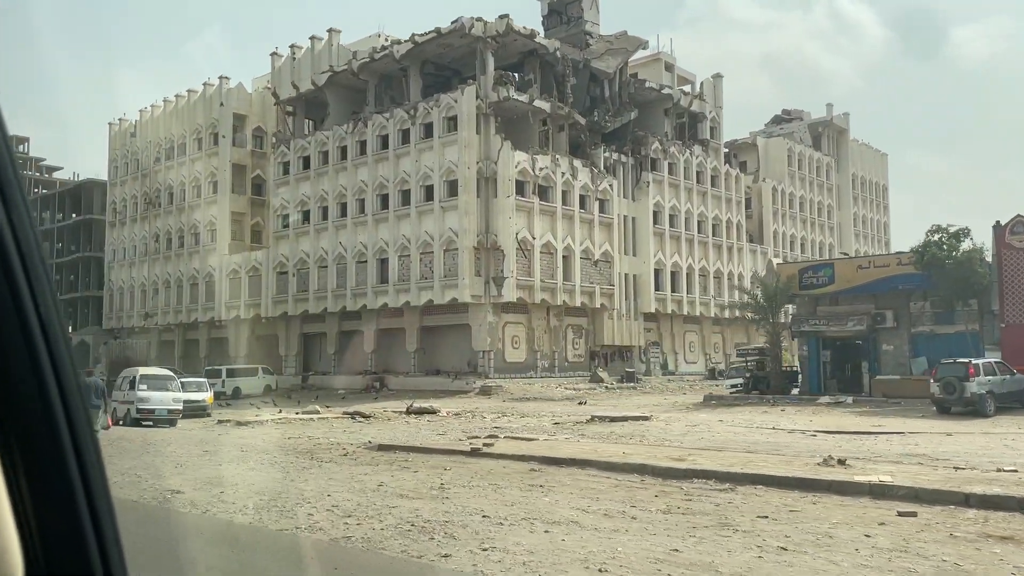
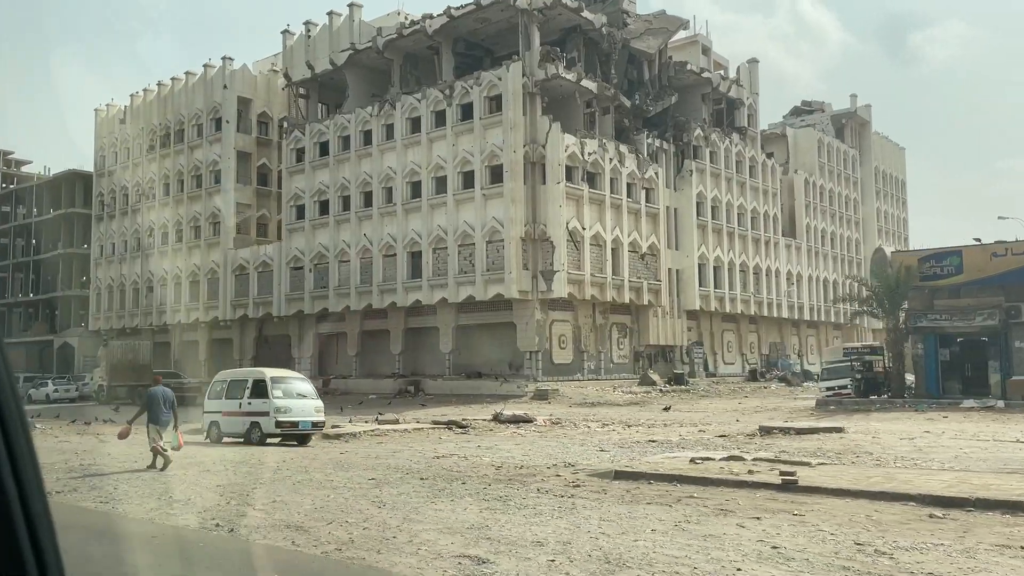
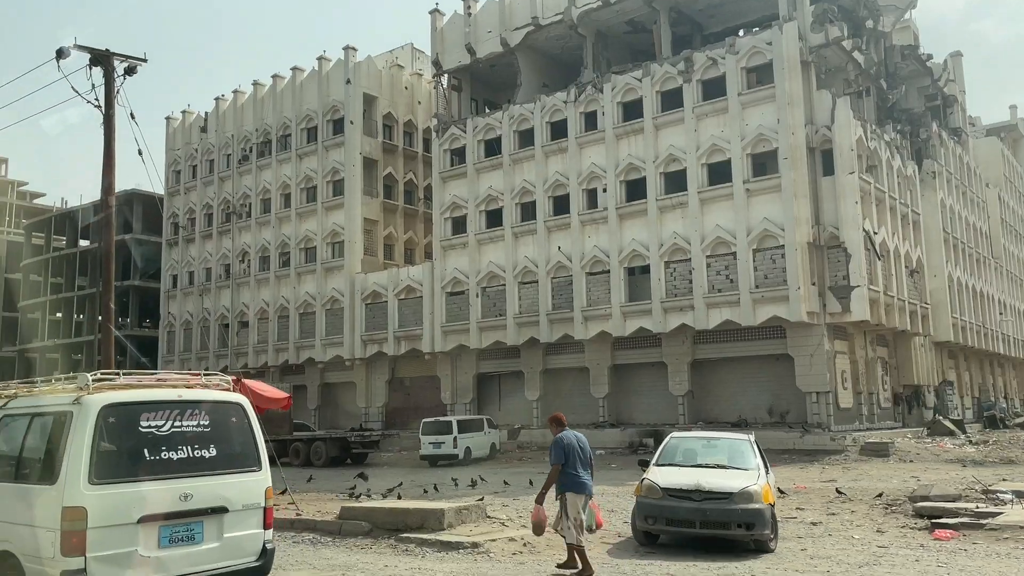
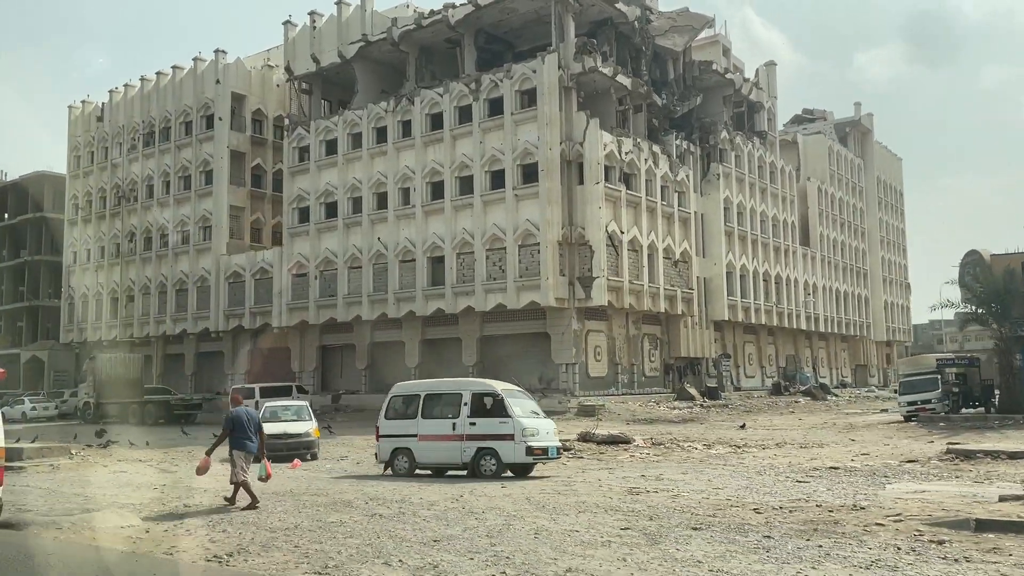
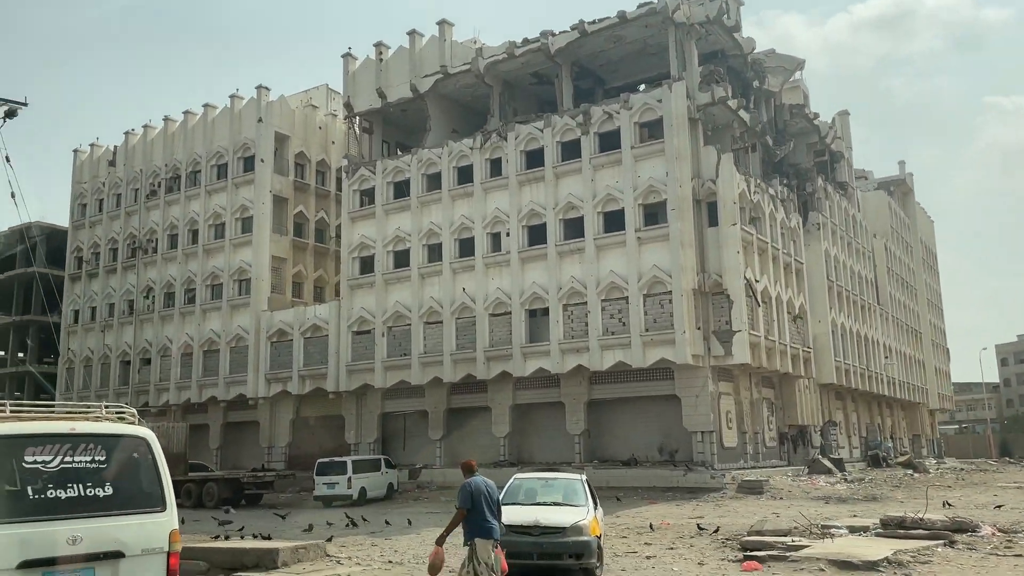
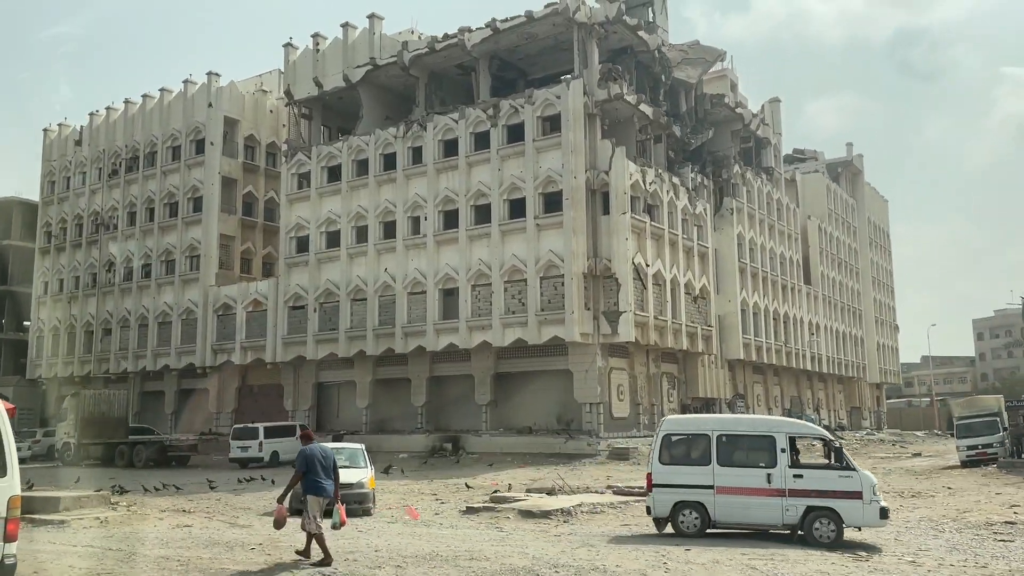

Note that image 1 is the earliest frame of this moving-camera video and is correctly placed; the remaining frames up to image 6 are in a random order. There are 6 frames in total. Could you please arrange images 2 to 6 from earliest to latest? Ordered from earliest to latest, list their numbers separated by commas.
2, 4, 6, 5, 3
